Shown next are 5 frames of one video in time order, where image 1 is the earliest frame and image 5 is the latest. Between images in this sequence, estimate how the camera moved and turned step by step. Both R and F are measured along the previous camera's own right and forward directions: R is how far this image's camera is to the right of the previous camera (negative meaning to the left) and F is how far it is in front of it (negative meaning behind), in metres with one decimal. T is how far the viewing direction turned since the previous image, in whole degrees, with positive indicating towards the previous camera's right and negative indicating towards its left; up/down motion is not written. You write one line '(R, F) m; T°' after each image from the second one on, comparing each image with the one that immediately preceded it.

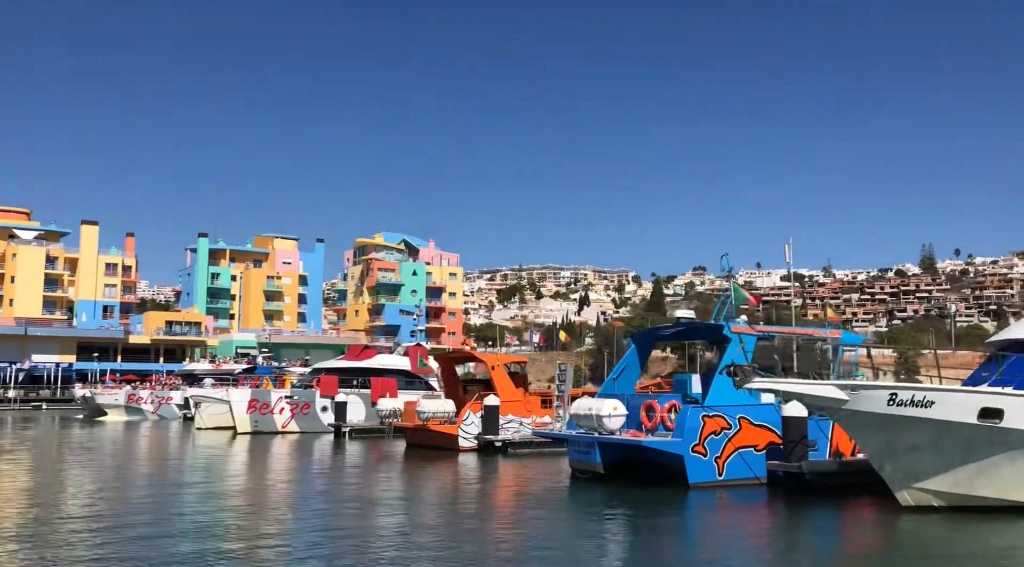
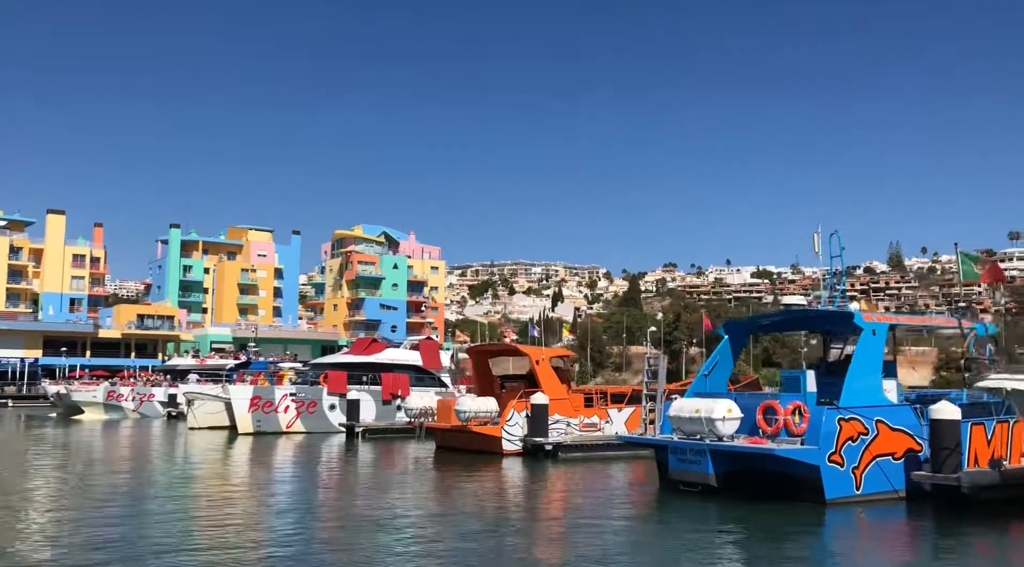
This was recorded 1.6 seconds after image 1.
(-2.0, +2.4) m; +2°
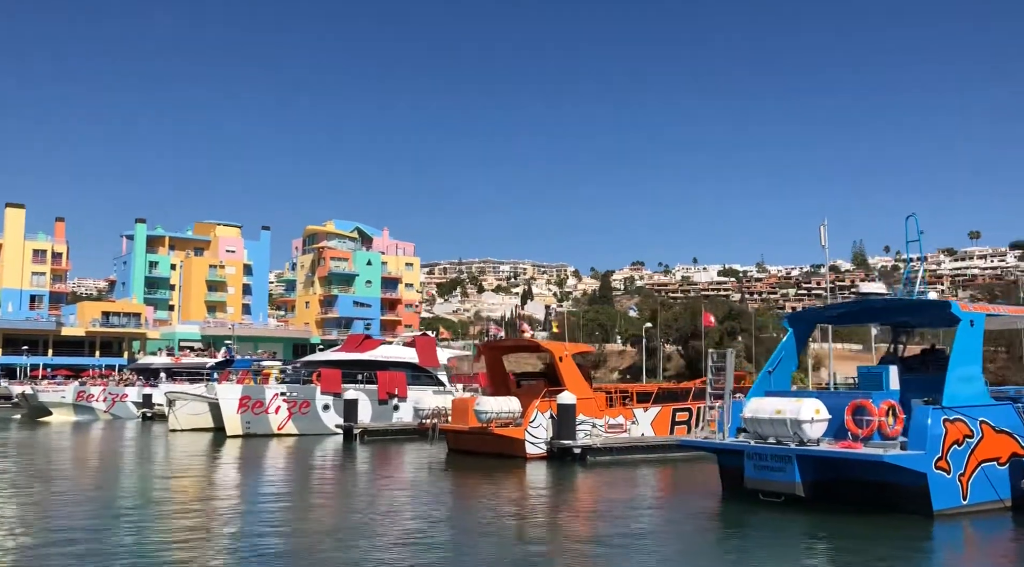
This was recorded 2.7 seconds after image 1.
(-1.3, +1.6) m; +2°
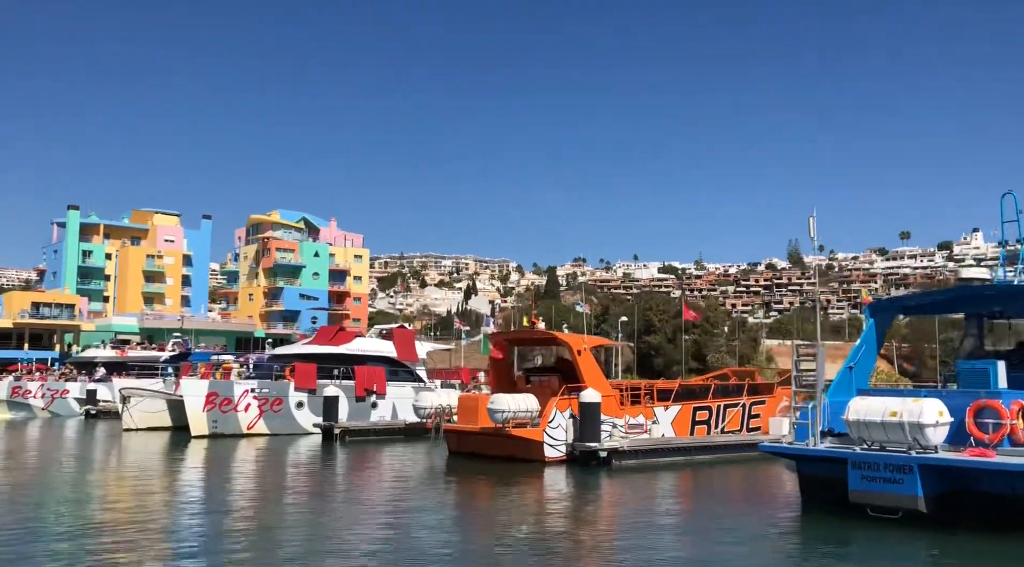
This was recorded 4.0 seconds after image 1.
(-1.6, +2.1) m; +4°
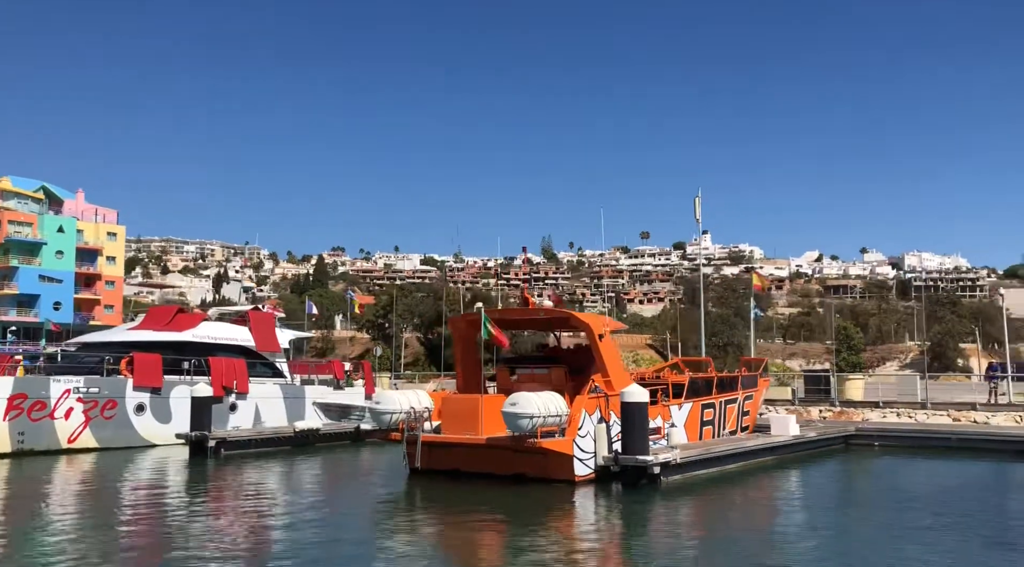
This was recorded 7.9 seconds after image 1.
(-3.9, +5.7) m; +15°
